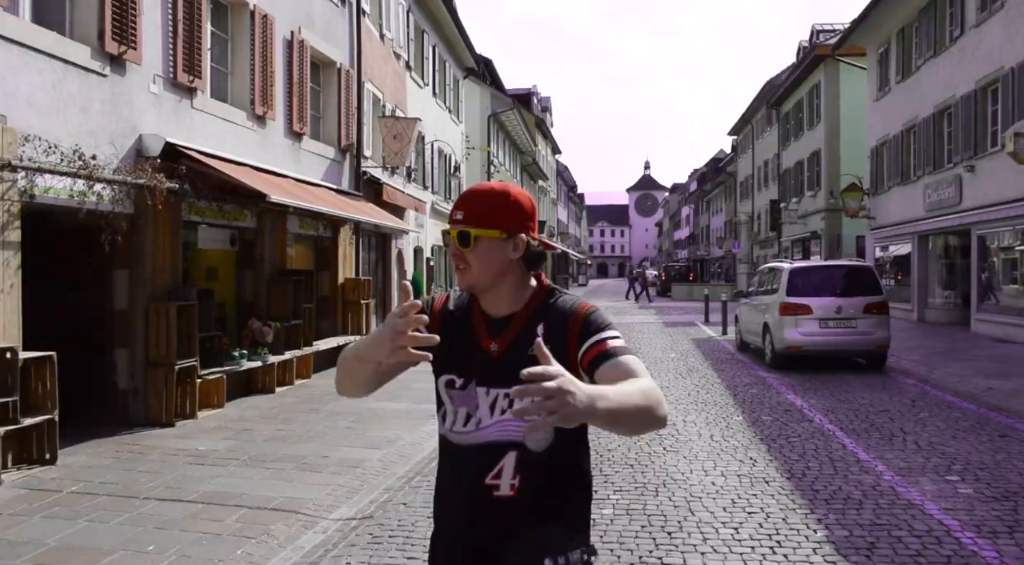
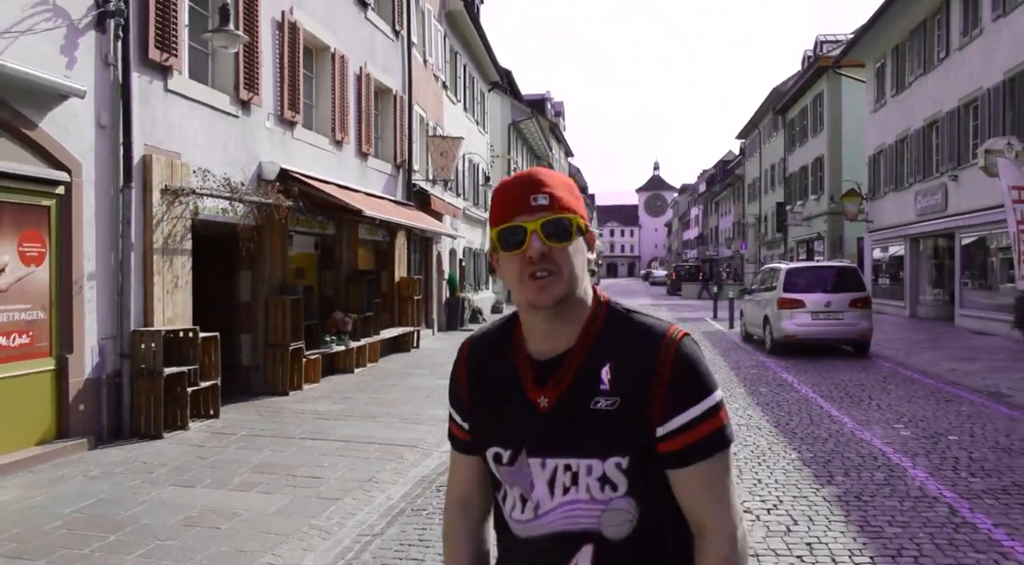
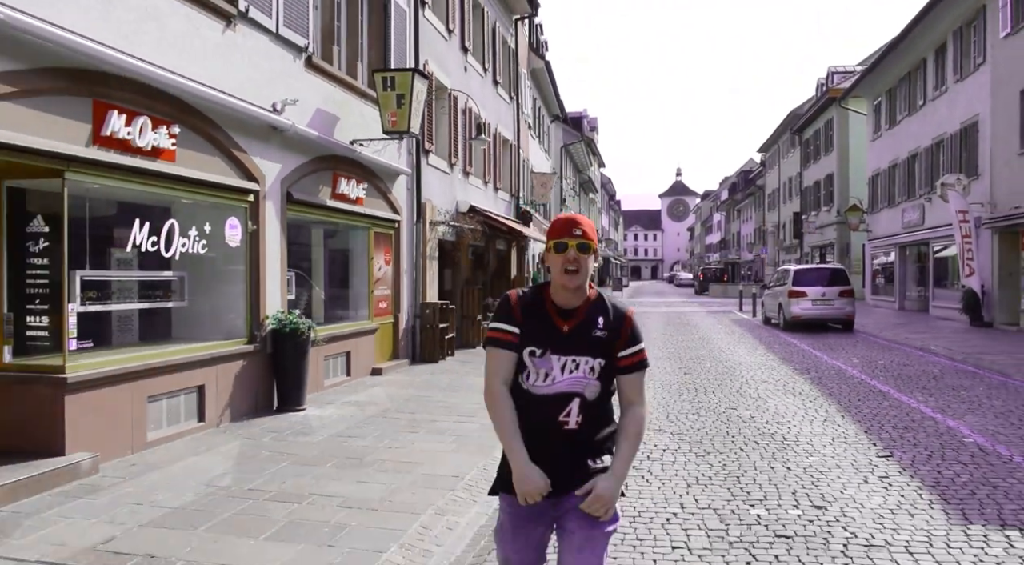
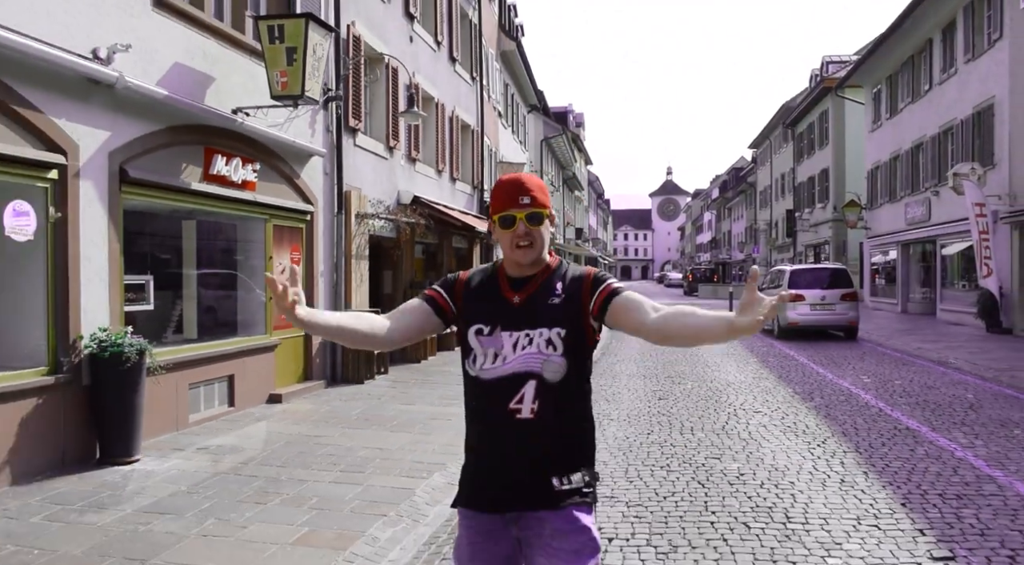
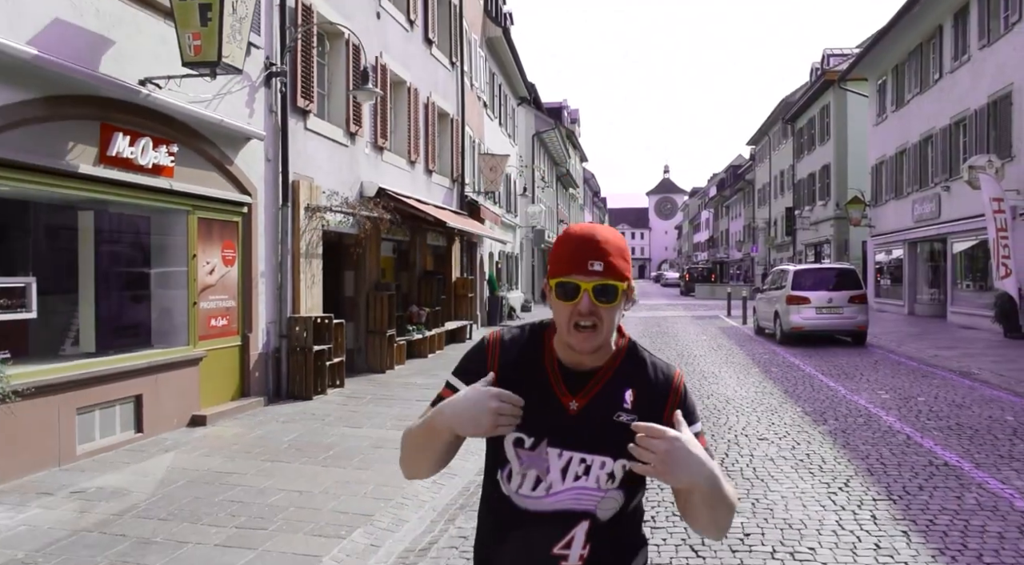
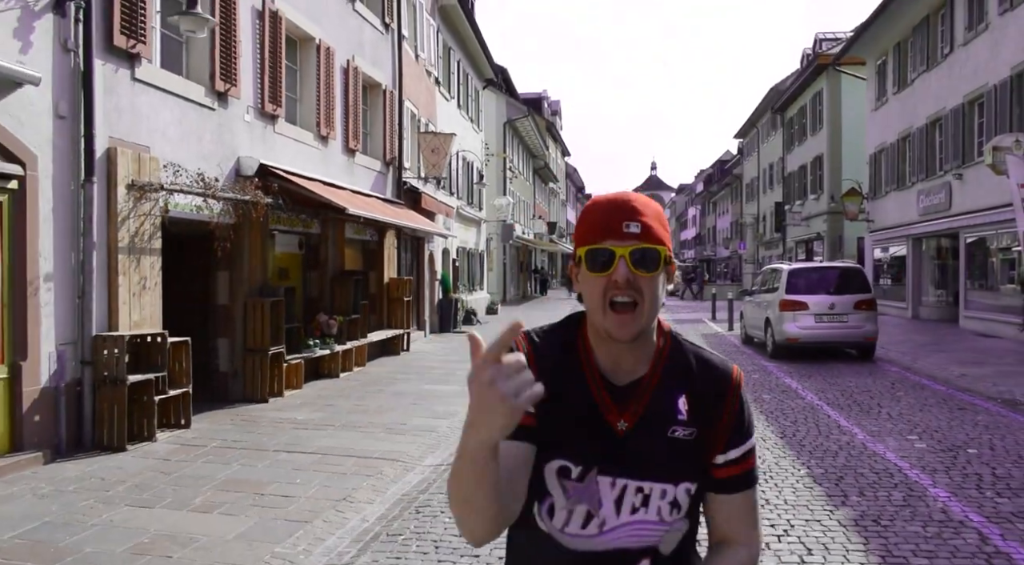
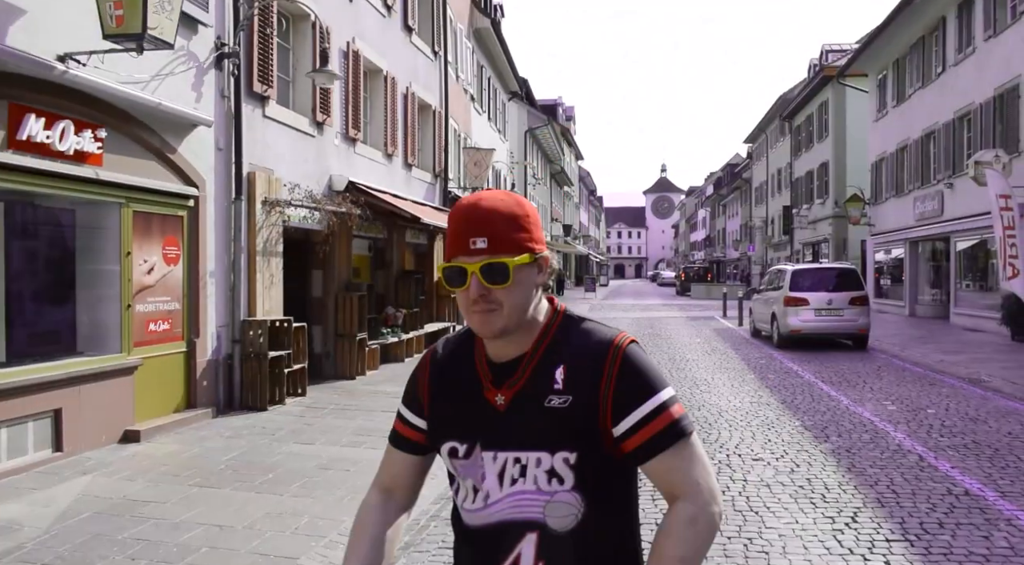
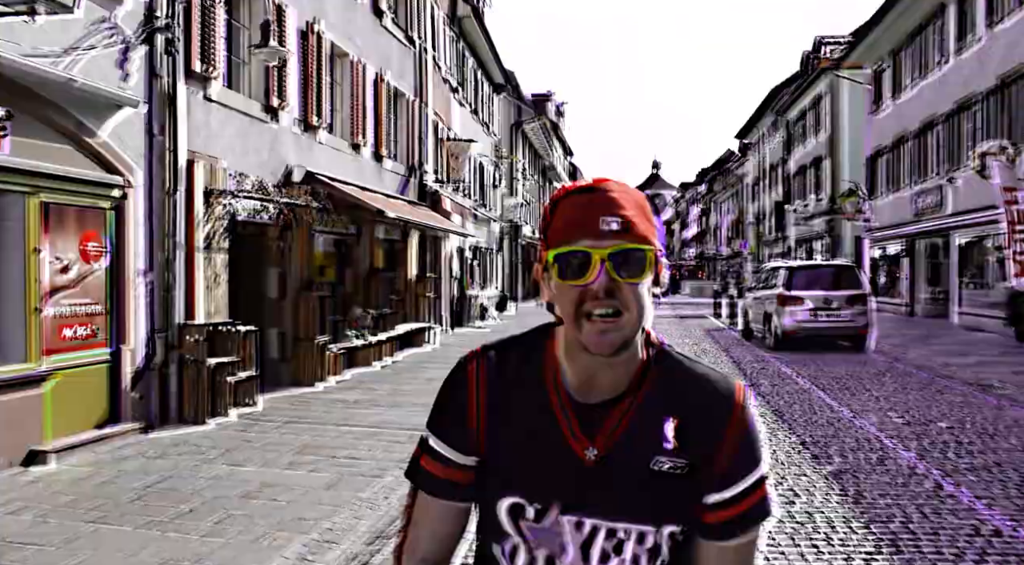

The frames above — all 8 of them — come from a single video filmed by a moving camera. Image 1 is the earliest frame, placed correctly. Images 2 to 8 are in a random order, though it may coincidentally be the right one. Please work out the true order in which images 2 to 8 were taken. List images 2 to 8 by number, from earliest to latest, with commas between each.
6, 2, 8, 7, 5, 4, 3
